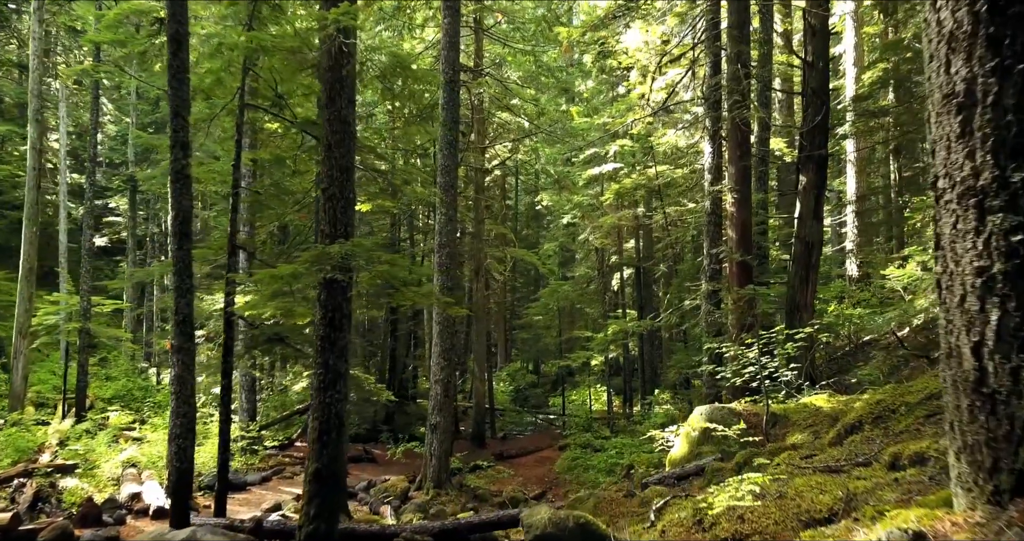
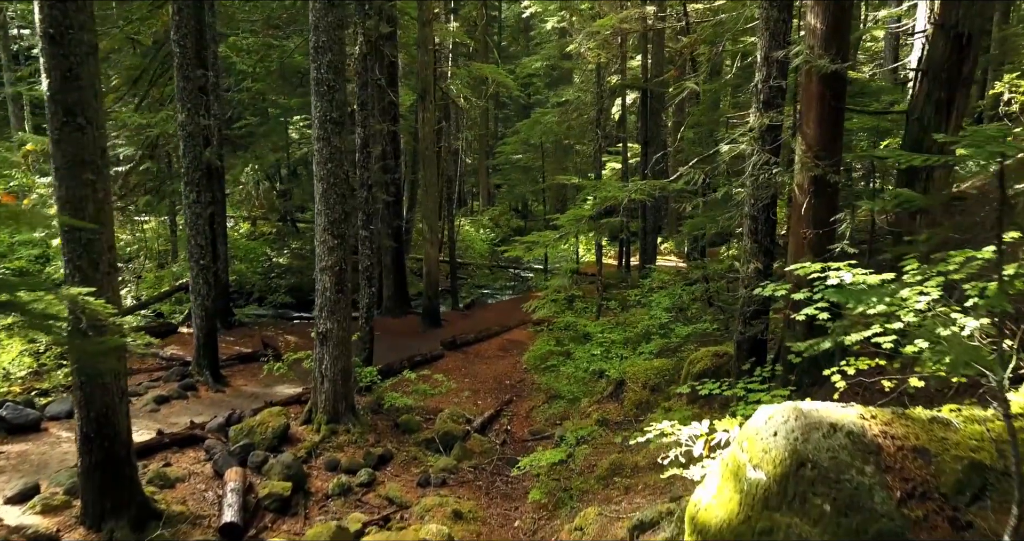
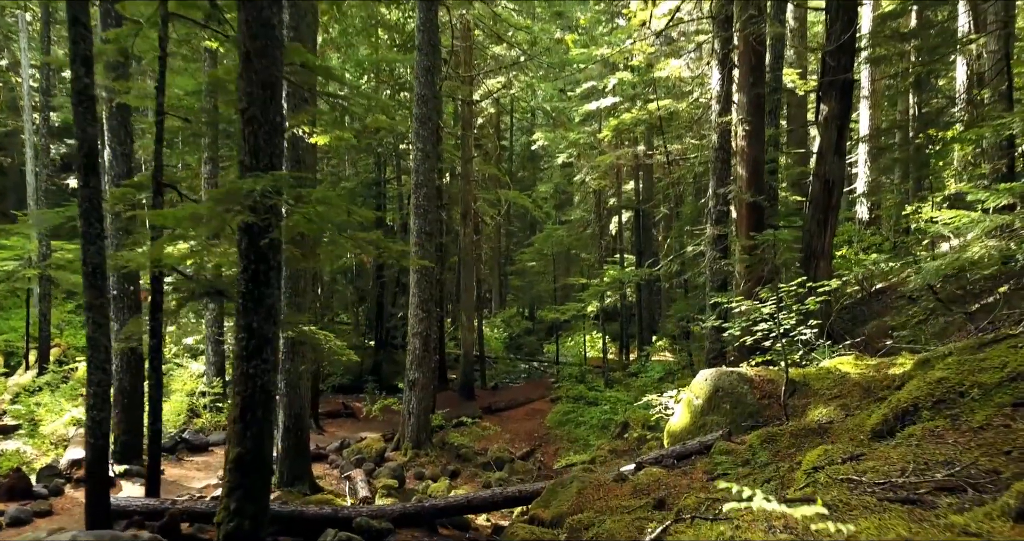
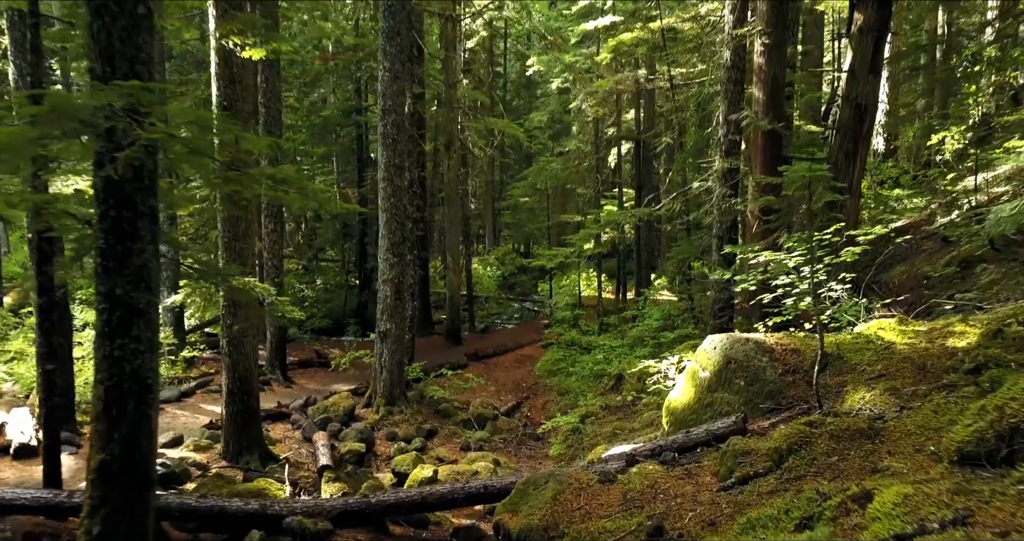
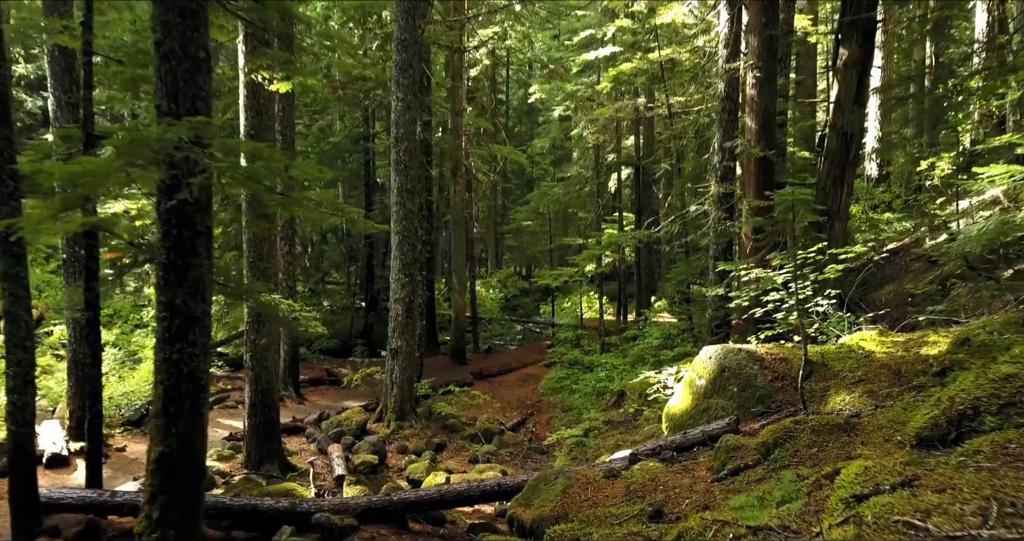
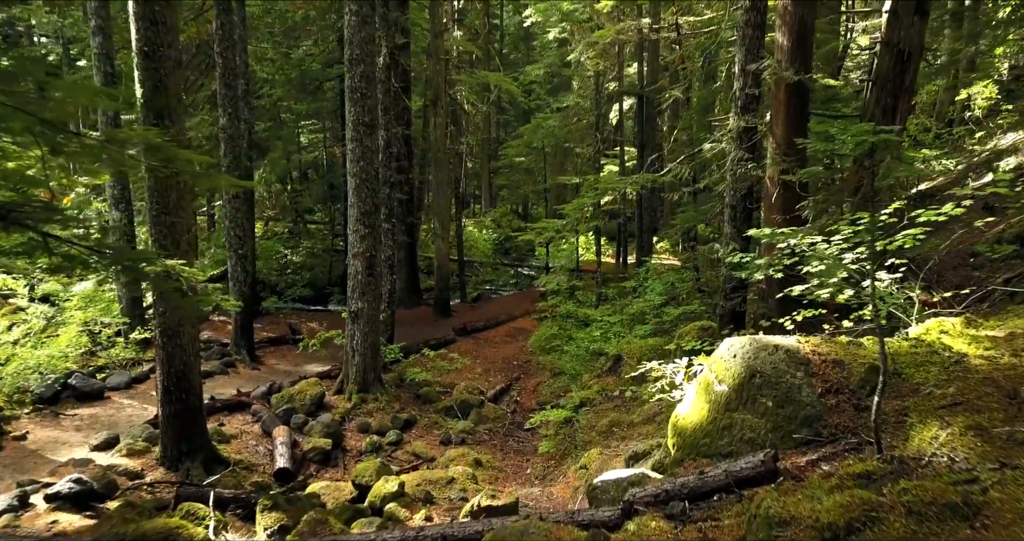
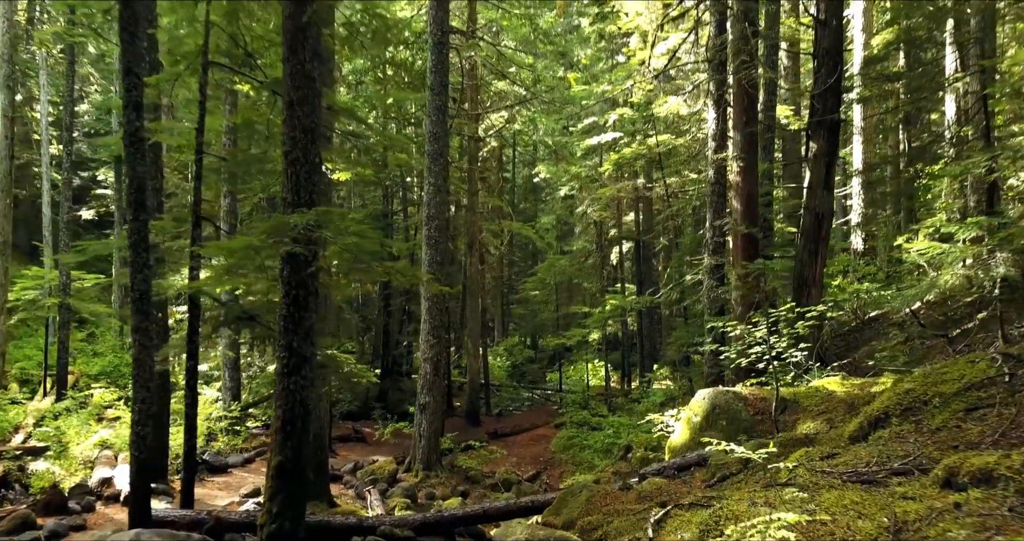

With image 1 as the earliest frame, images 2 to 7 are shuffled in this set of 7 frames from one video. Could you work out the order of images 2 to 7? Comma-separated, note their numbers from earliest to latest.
7, 3, 5, 4, 6, 2
